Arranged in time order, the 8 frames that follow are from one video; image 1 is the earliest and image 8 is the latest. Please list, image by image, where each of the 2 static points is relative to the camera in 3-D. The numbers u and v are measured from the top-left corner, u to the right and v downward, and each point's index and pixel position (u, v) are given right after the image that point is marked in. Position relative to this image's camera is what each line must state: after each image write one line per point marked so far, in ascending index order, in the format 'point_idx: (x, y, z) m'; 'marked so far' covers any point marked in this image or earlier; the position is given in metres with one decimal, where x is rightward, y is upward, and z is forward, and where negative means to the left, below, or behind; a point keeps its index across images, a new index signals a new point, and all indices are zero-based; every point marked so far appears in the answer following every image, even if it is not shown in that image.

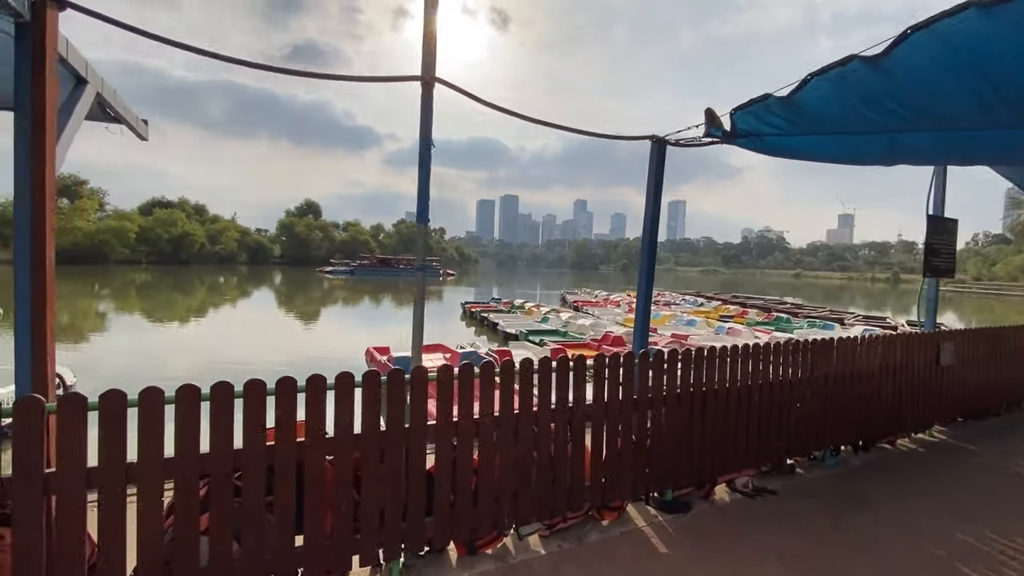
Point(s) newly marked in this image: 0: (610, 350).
0: (+2.5, -1.6, +12.4) m
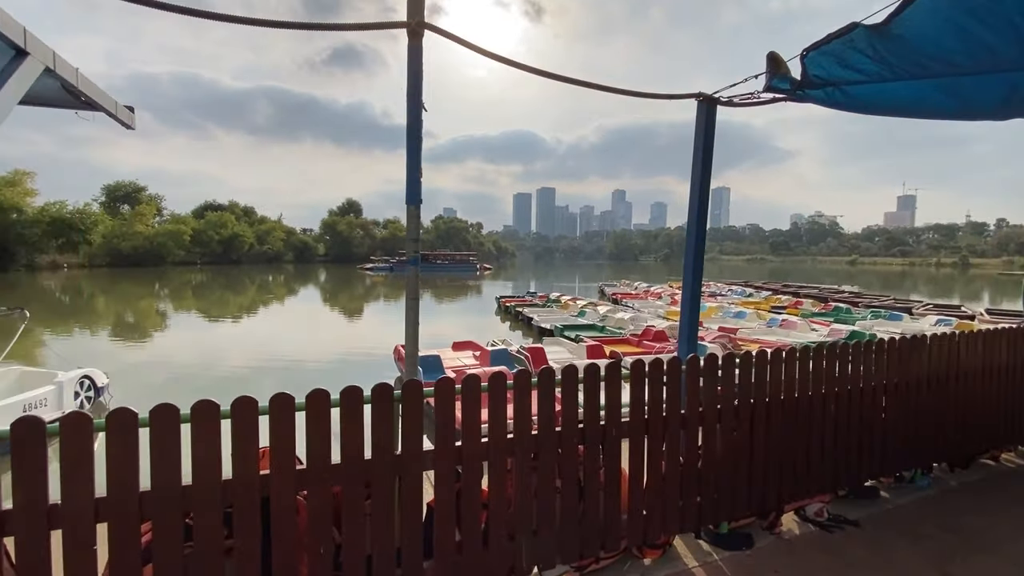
0: (+3.3, -1.4, +11.5) m
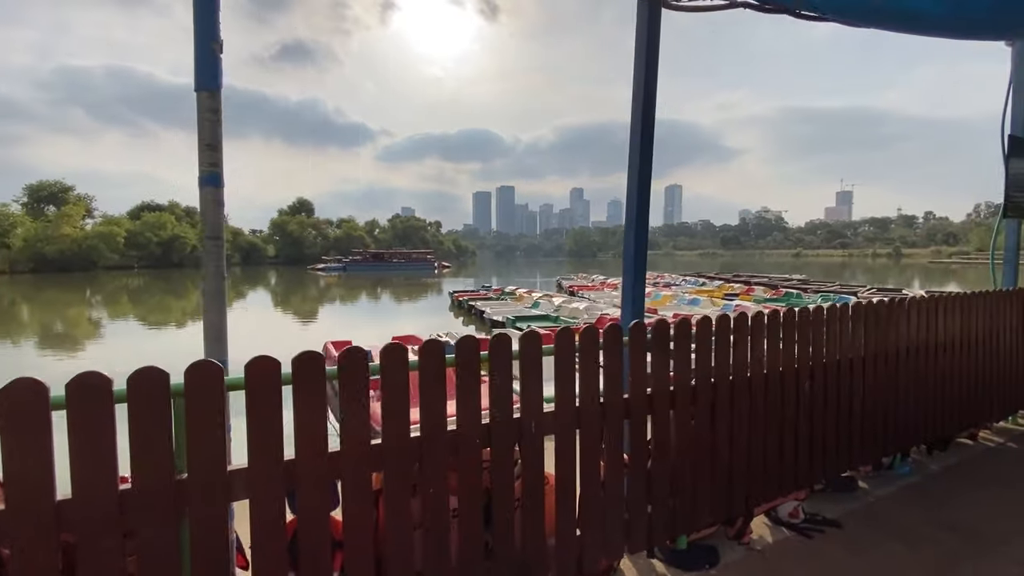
0: (+2.1, -1.1, +10.9) m
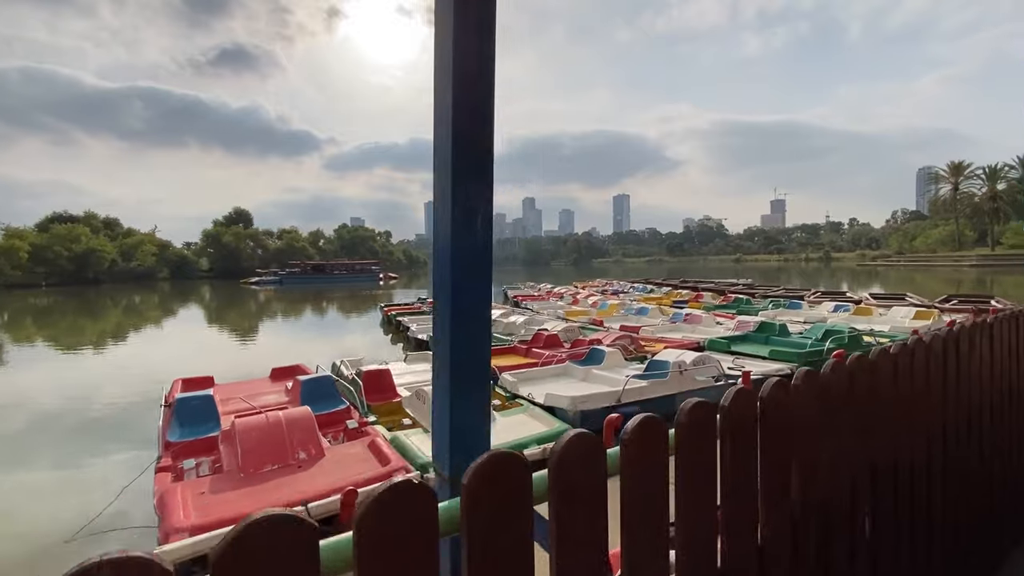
0: (+0.5, -1.3, +9.2) m
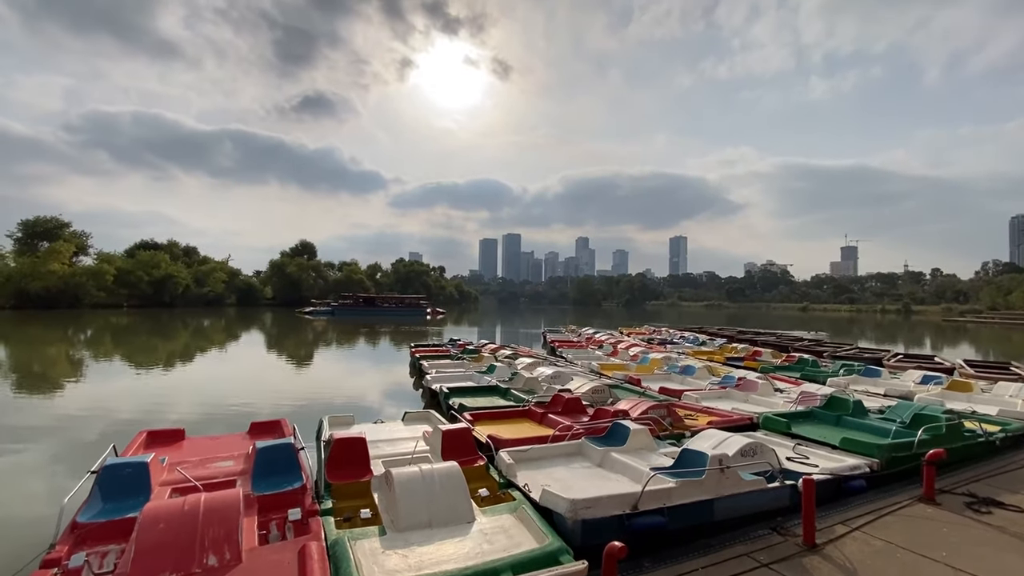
0: (+0.6, -2.2, +7.8) m
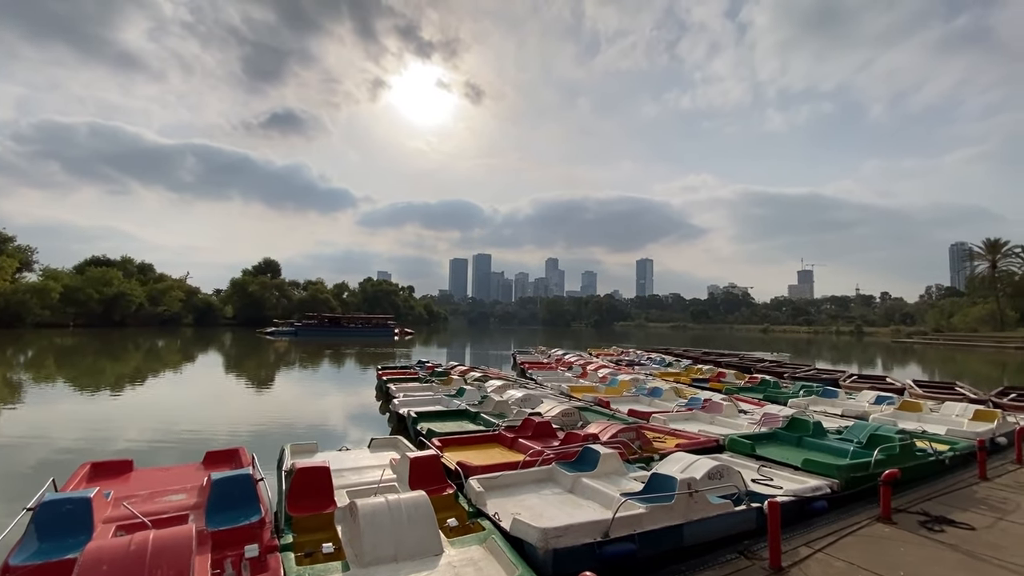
0: (+0.2, -2.6, +7.8) m
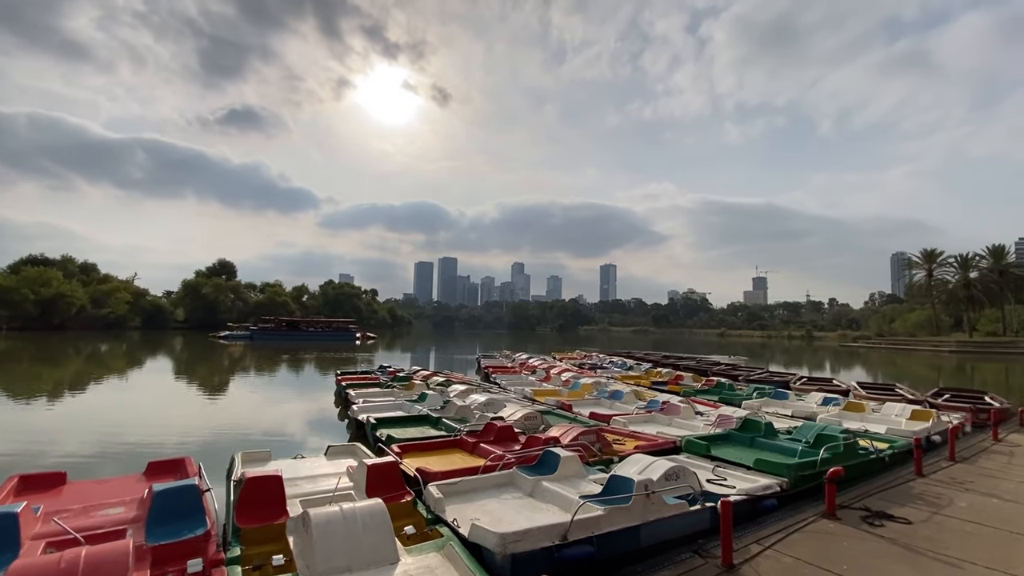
0: (-0.5, -2.7, +7.7) m
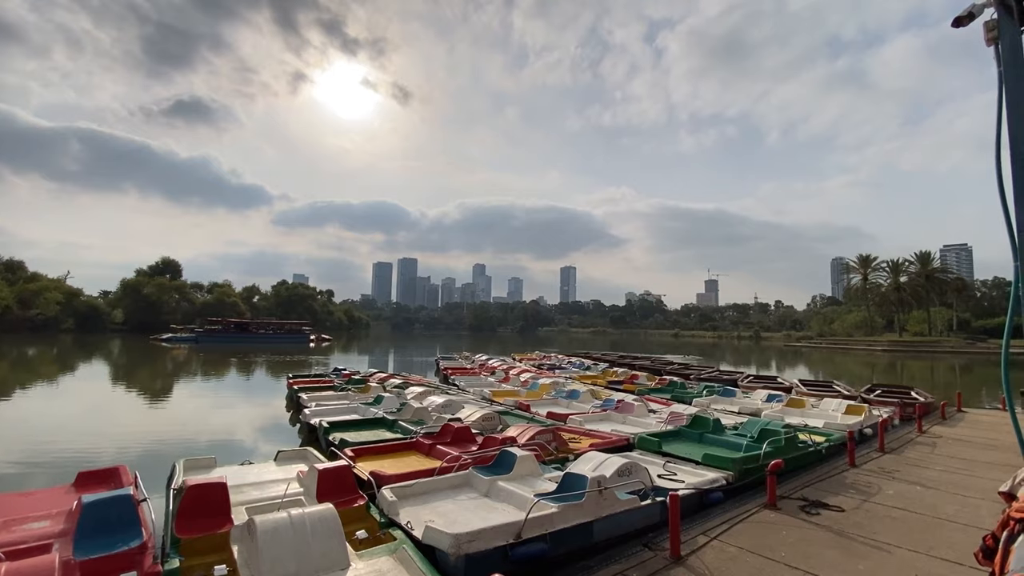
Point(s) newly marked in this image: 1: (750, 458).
0: (-1.2, -2.7, +7.7) m
1: (+3.9, -2.8, +7.9) m
